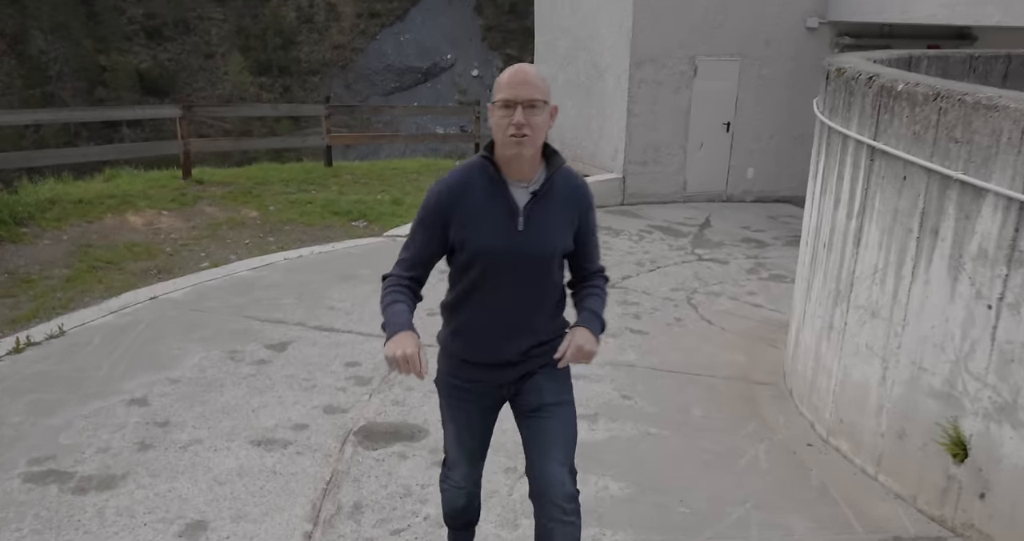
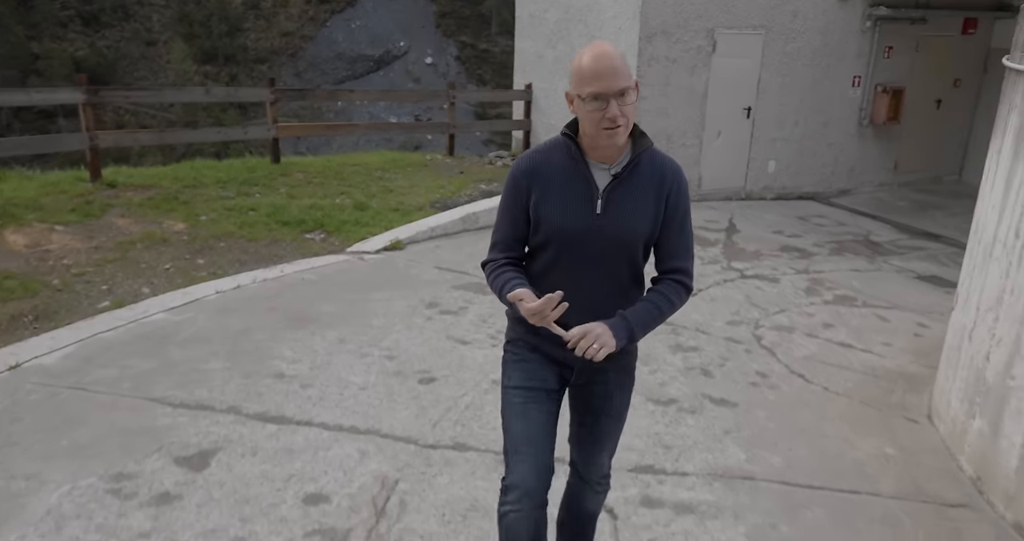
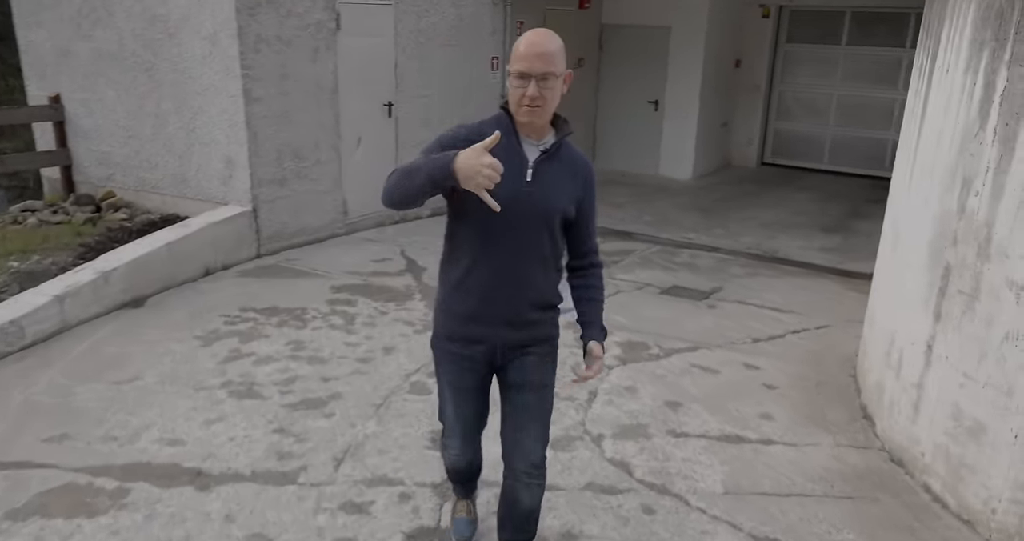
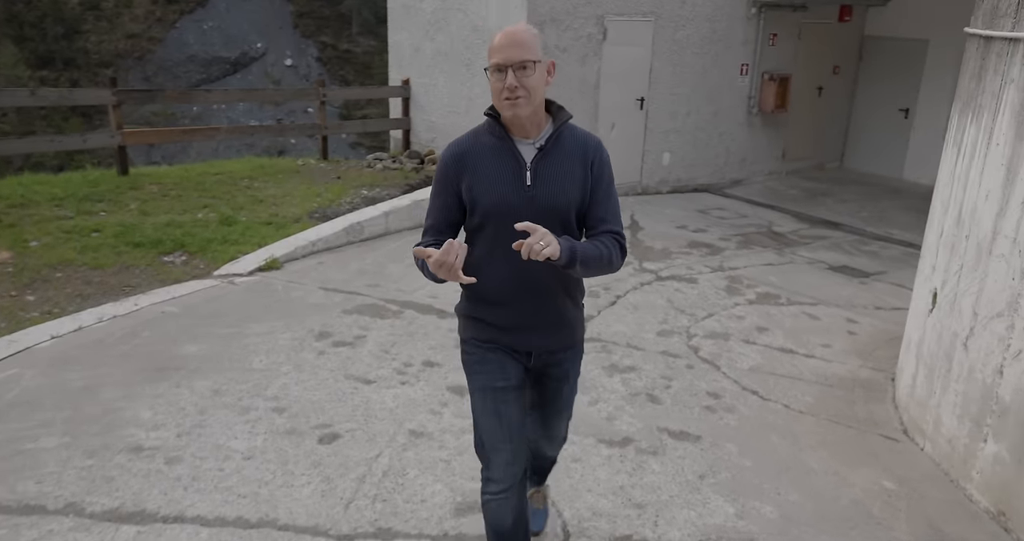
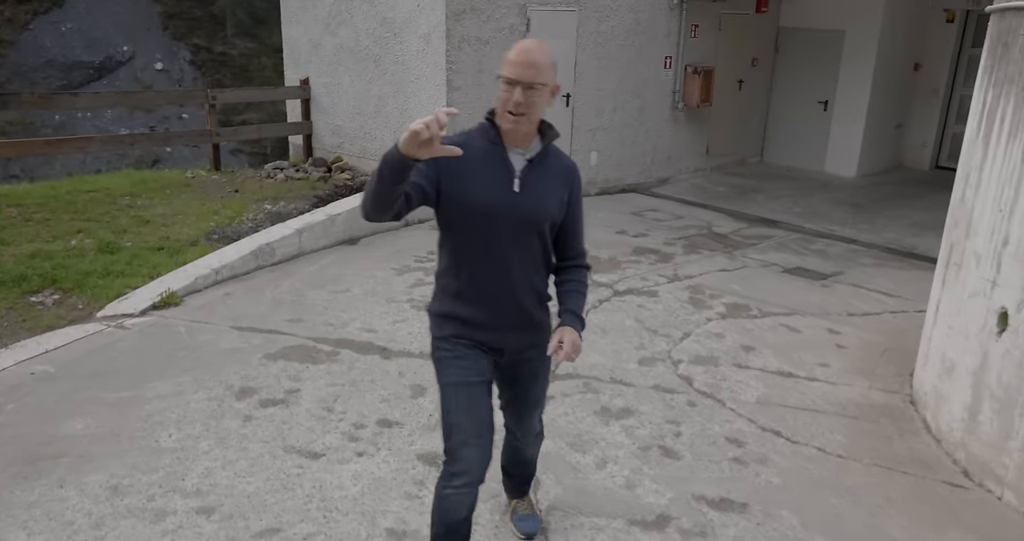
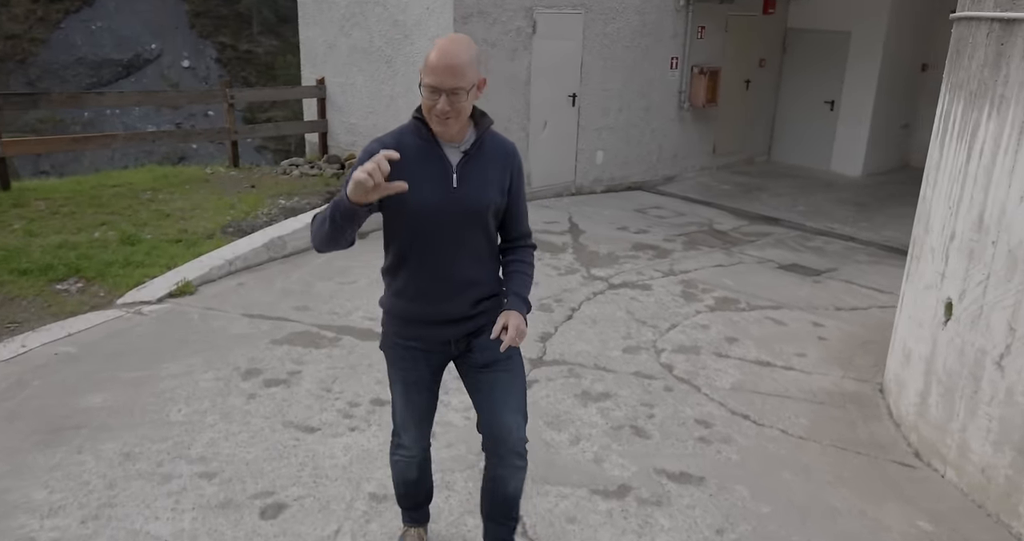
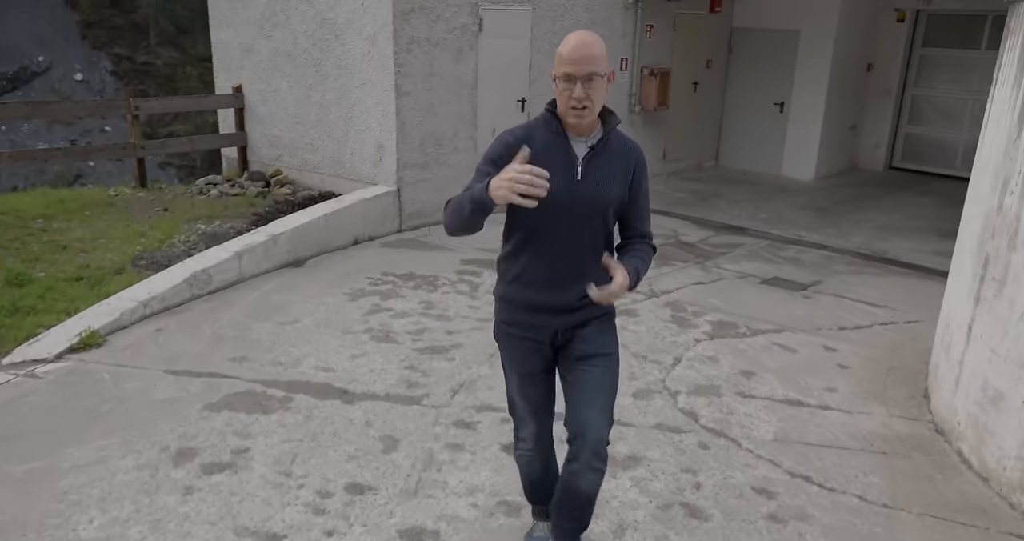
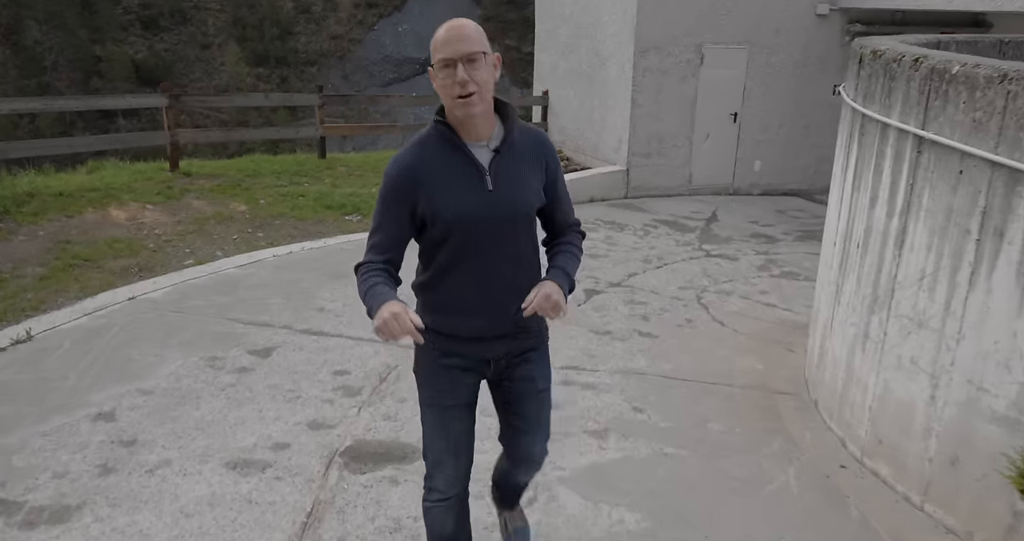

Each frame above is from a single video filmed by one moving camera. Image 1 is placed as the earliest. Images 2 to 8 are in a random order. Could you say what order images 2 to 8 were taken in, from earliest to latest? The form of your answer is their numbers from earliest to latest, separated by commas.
8, 2, 4, 6, 5, 7, 3
